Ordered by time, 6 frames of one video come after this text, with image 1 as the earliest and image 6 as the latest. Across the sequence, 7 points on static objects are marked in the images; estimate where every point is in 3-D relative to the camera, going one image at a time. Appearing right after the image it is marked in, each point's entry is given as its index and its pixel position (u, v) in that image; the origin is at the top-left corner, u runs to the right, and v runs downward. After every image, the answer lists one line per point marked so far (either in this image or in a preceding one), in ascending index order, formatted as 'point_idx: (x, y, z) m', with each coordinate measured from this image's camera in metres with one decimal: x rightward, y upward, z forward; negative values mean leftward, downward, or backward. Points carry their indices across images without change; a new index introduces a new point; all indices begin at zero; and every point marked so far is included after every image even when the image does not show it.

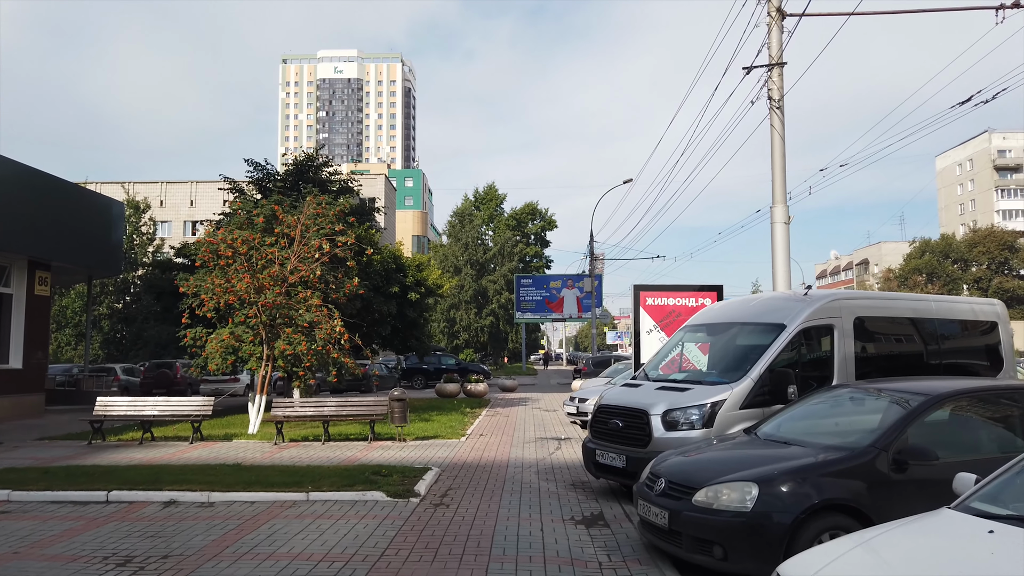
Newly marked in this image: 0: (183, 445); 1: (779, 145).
0: (-5.8, -2.8, +13.3) m
1: (+4.6, +2.5, +12.9) m
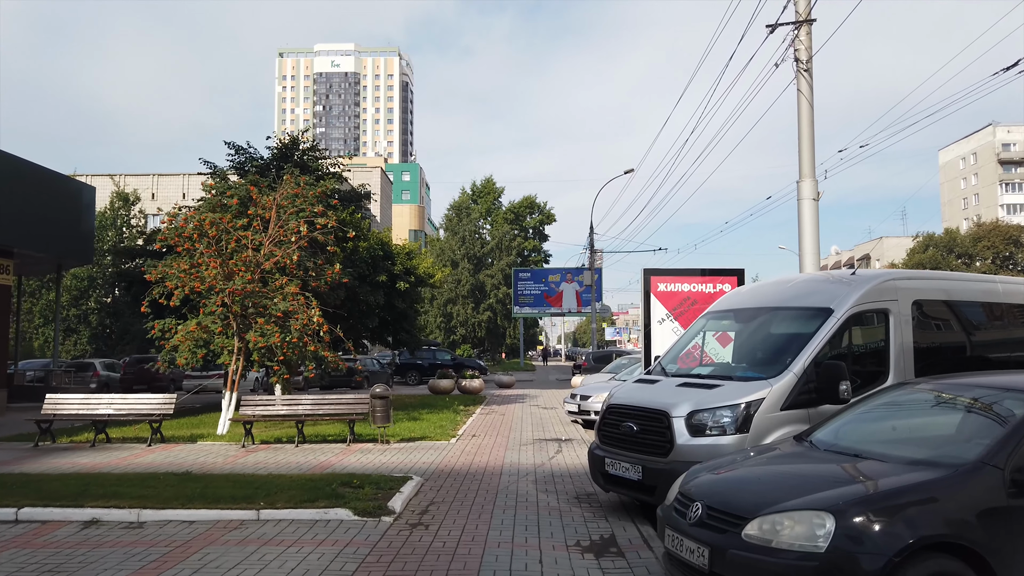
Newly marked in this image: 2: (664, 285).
0: (-5.9, -2.5, +11.9) m
1: (+4.5, +2.7, +11.5) m
2: (+2.3, 0.0, +11.2) m
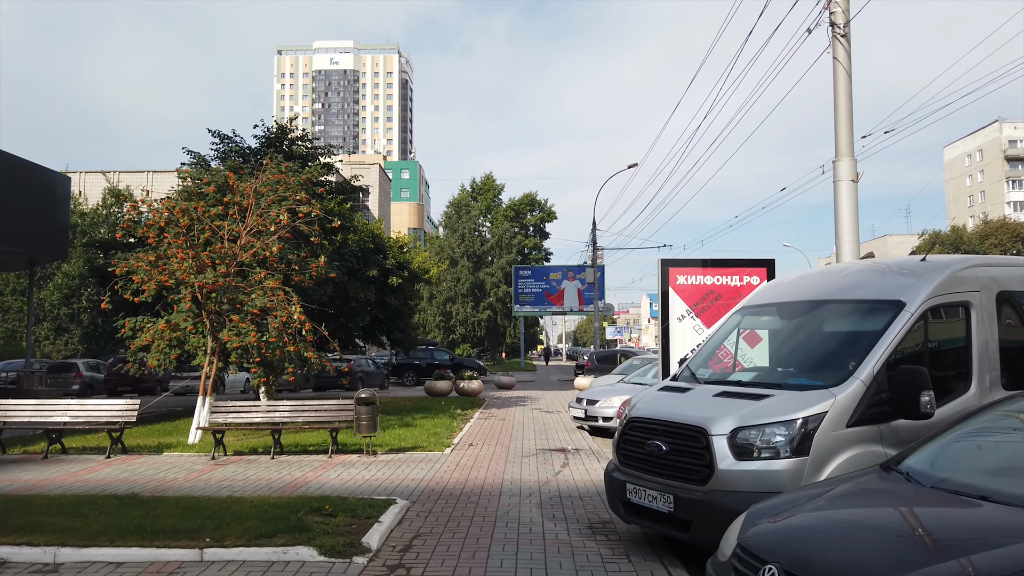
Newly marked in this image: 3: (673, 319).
0: (-5.9, -2.4, +10.7) m
1: (+4.5, +2.8, +10.3) m
2: (+2.3, +0.1, +10.0) m
3: (+2.1, -0.4, +9.9) m
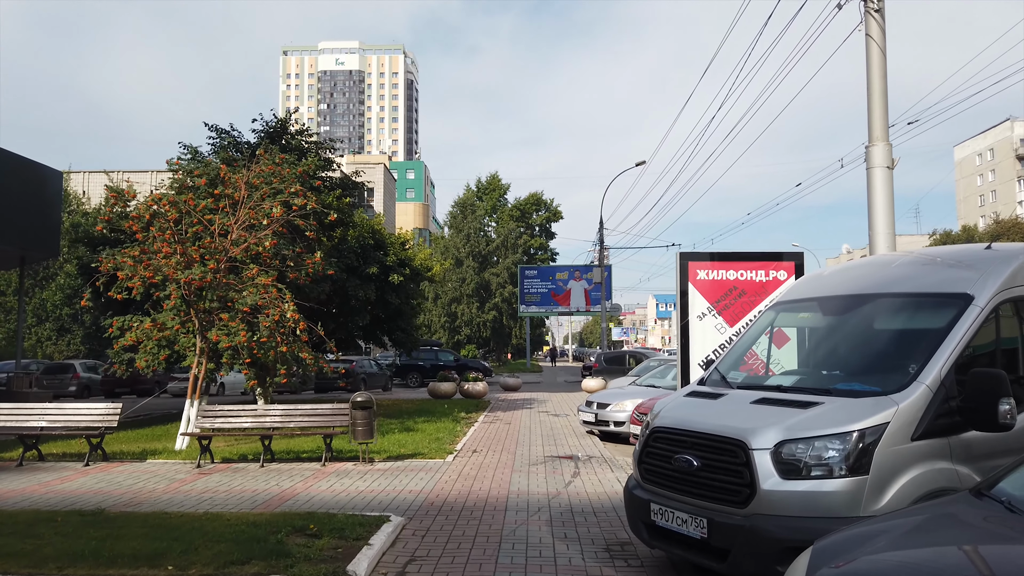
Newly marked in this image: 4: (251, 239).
0: (-5.8, -2.4, +10.0) m
1: (+4.6, +2.9, +9.5) m
2: (+2.3, +0.2, +9.2) m
3: (+2.2, -0.3, +9.1) m
4: (-4.4, +0.8, +12.6) m
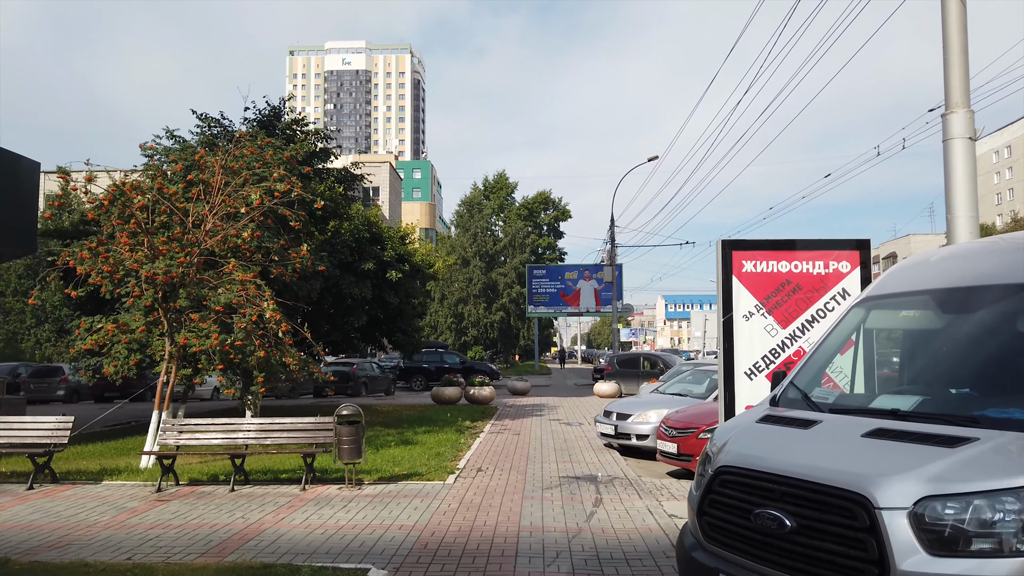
0: (-5.7, -2.3, +8.6) m
1: (+4.7, +2.9, +8.0) m
2: (+2.5, +0.2, +7.7) m
3: (+2.3, -0.3, +7.7) m
4: (-4.2, +0.9, +11.2) m
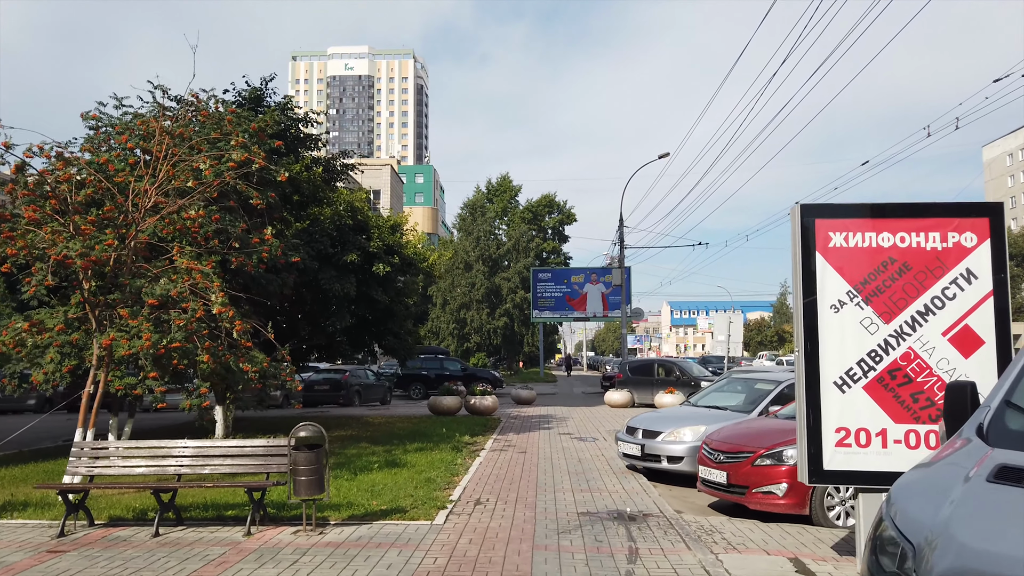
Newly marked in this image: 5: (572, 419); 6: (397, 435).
0: (-5.6, -2.2, +6.6) m
1: (+4.8, +3.1, +6.1) m
2: (+2.5, +0.4, +5.8) m
3: (+2.4, -0.1, +5.7) m
4: (-4.1, +1.0, +9.2) m
5: (+1.6, -3.4, +19.6) m
6: (-2.3, -2.9, +15.0) m
